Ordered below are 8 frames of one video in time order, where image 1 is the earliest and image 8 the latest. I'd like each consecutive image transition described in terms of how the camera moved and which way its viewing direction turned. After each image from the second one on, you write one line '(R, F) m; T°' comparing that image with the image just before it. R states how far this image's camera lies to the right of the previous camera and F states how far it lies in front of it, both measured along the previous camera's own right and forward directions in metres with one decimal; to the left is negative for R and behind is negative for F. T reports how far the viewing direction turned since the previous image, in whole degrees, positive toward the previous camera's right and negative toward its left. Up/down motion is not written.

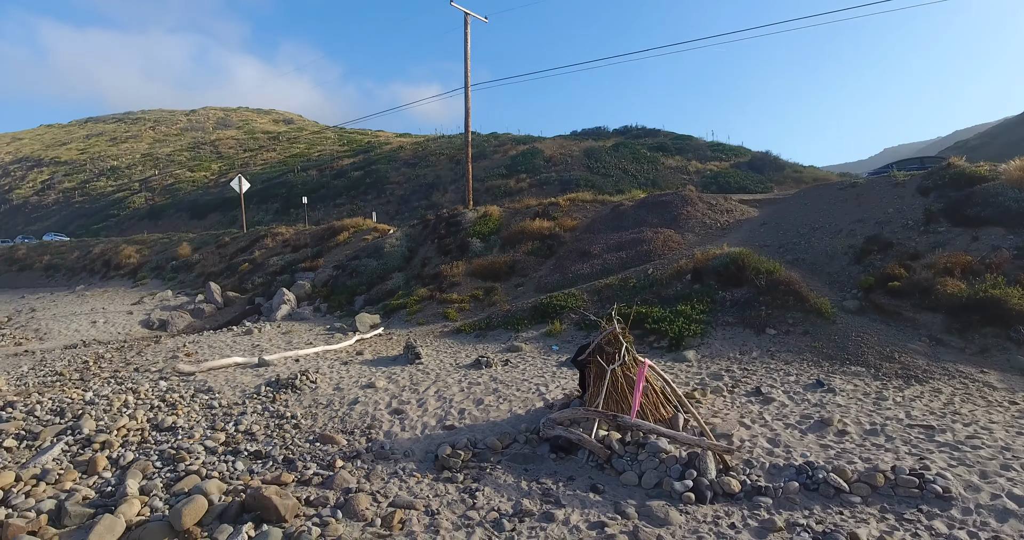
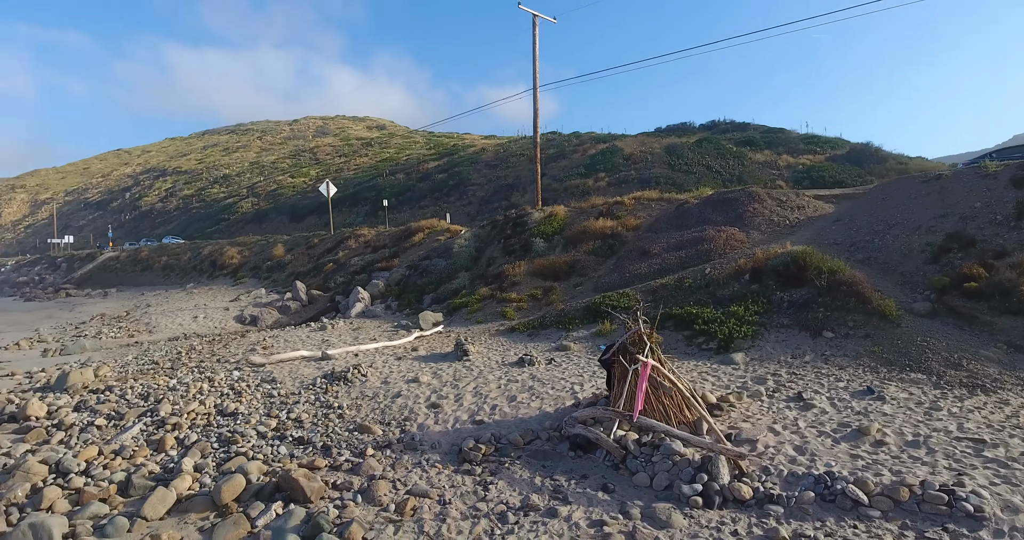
(+0.5, 0.0) m; -8°
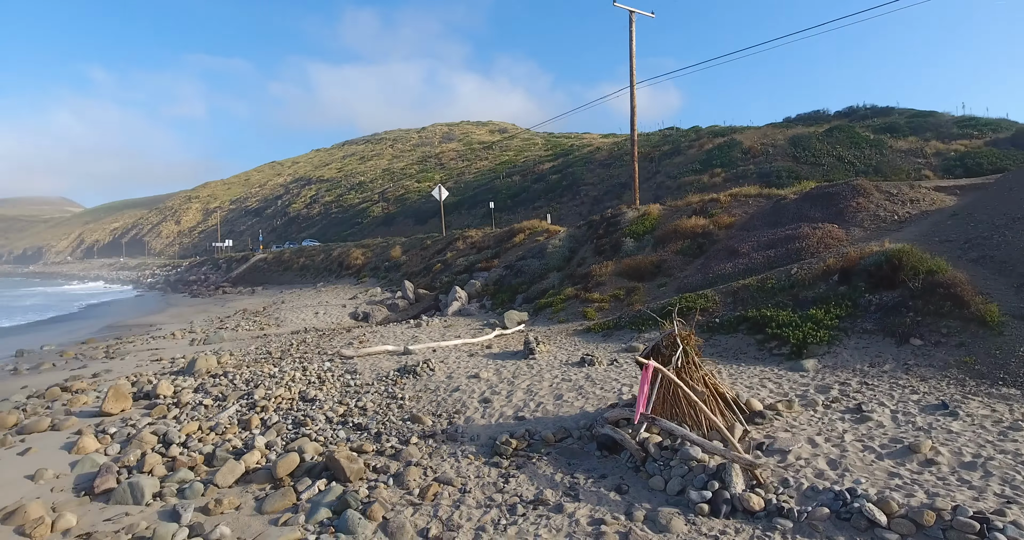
(+0.6, 0.0) m; -11°
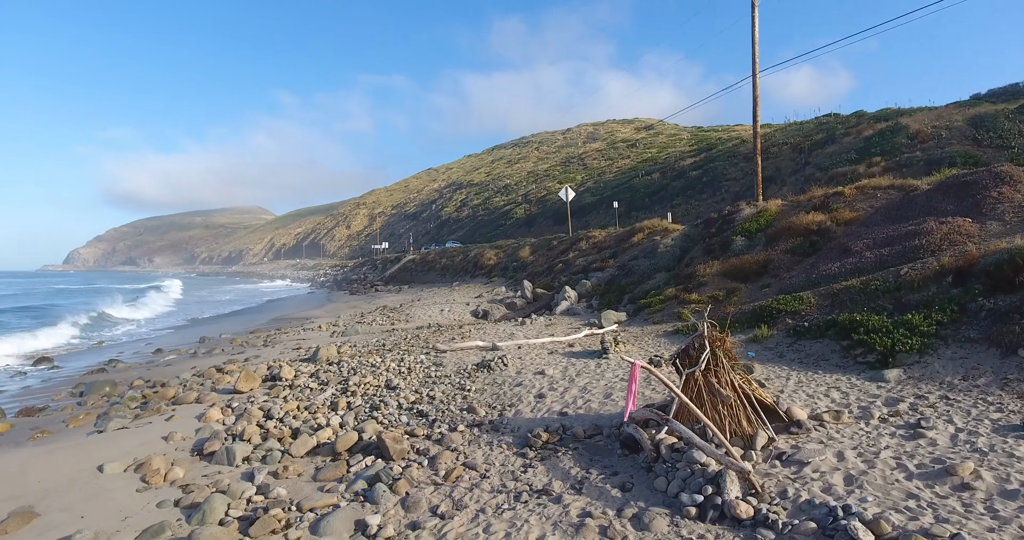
(+0.8, -0.1) m; -12°
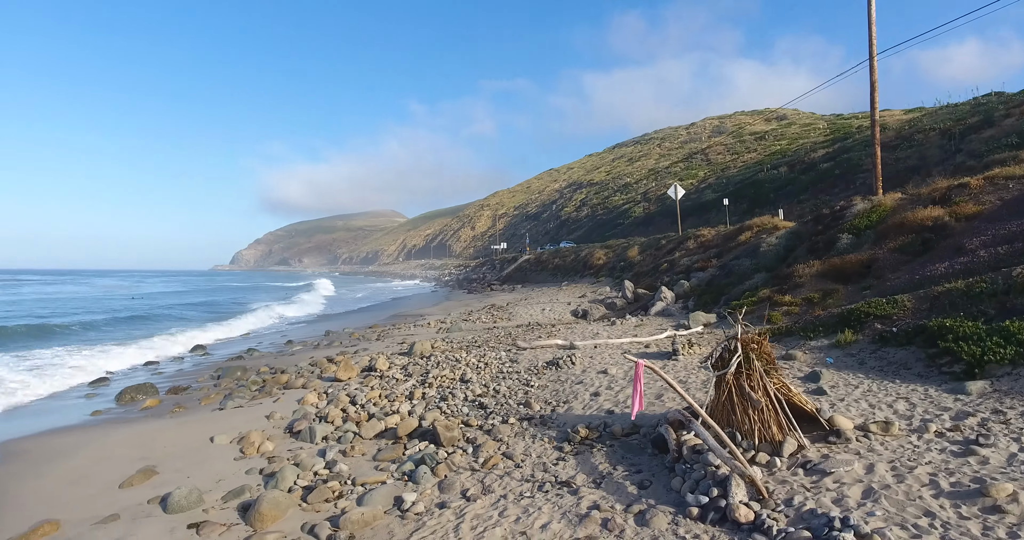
(+0.6, -0.2) m; -11°
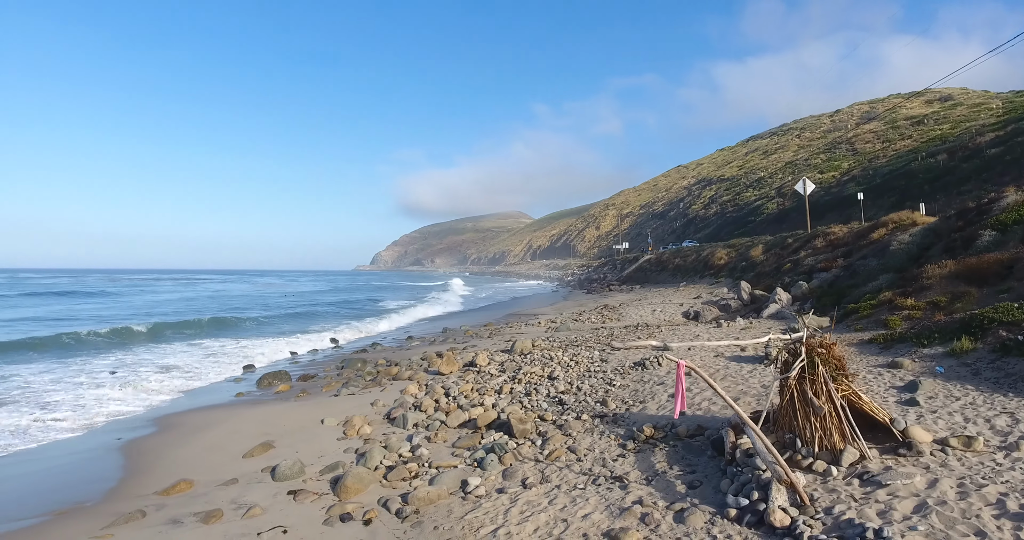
(+0.4, -0.3) m; -11°
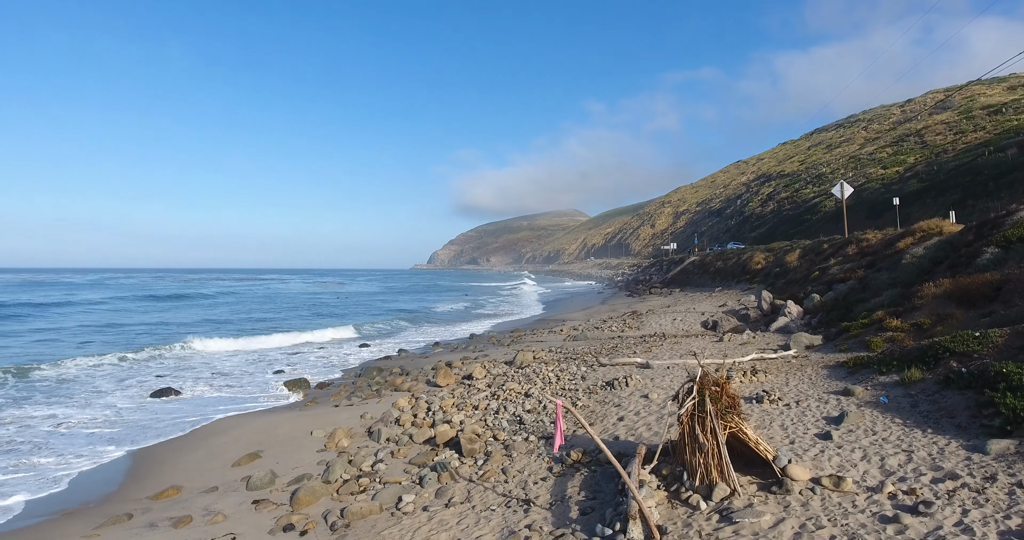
(+1.2, -0.4) m; -5°
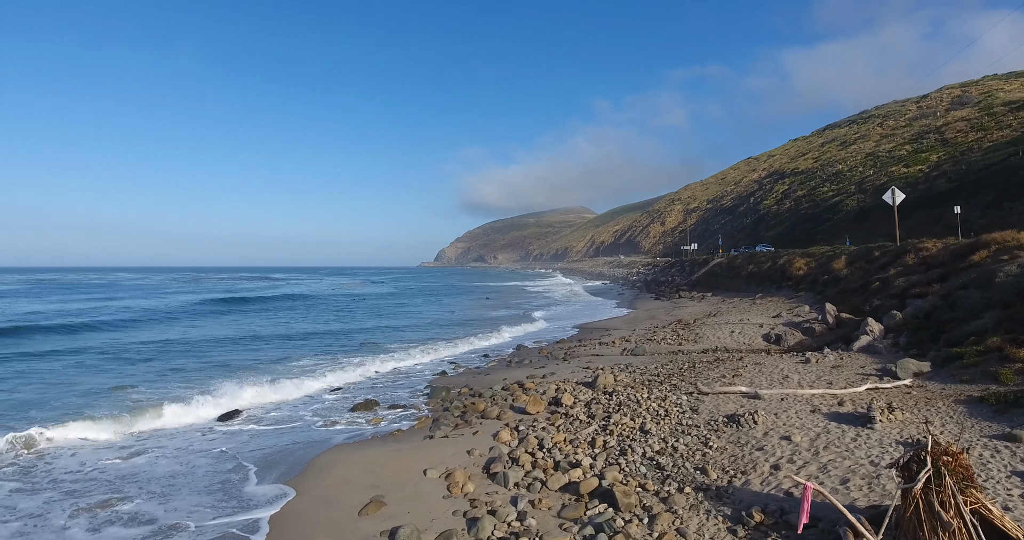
(-1.7, +0.3) m; -1°
